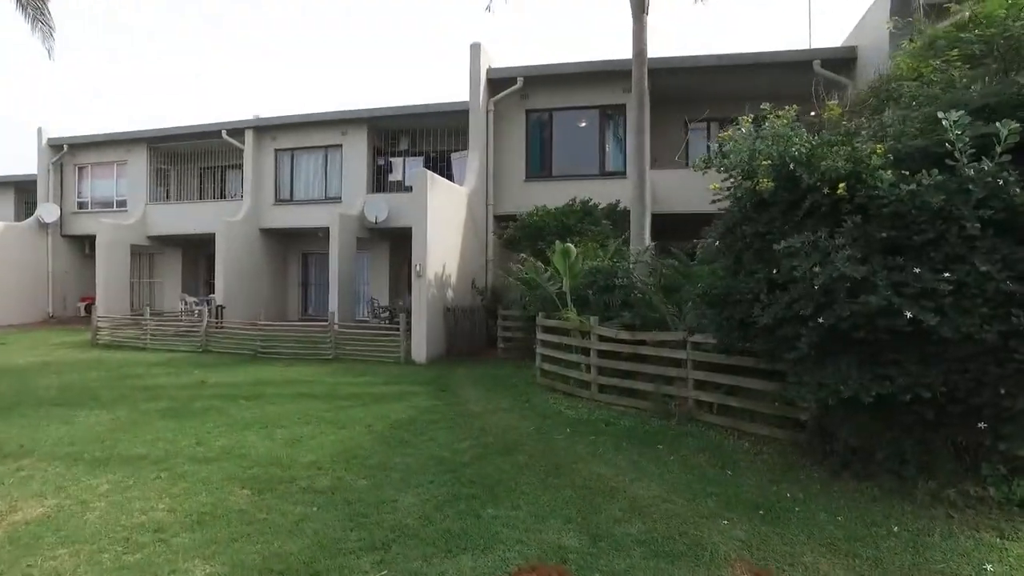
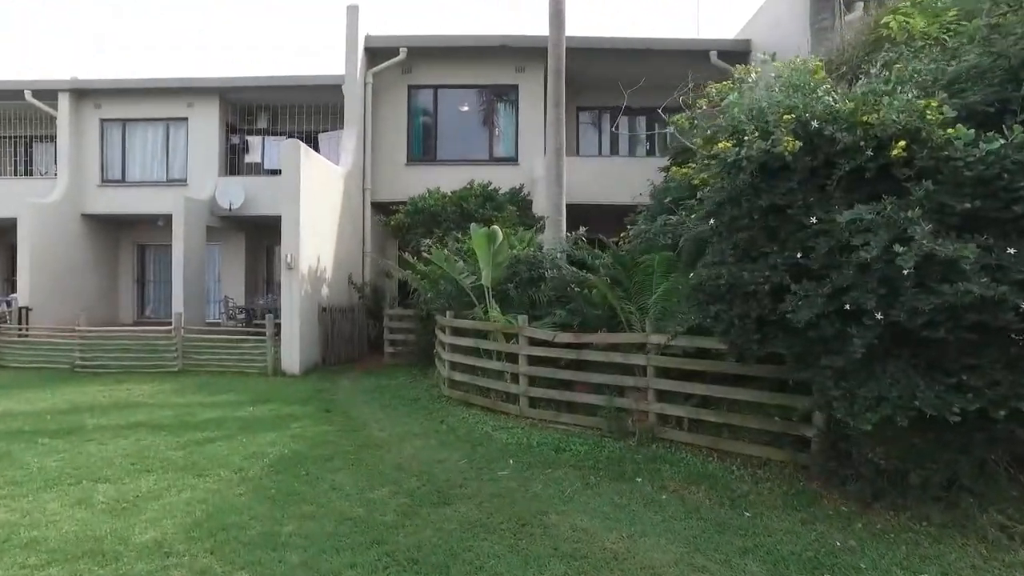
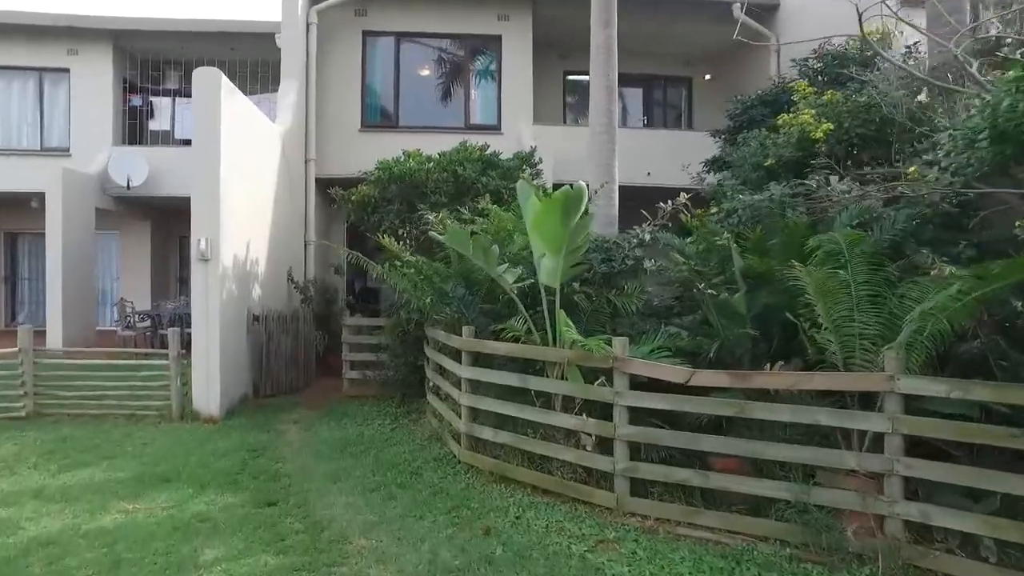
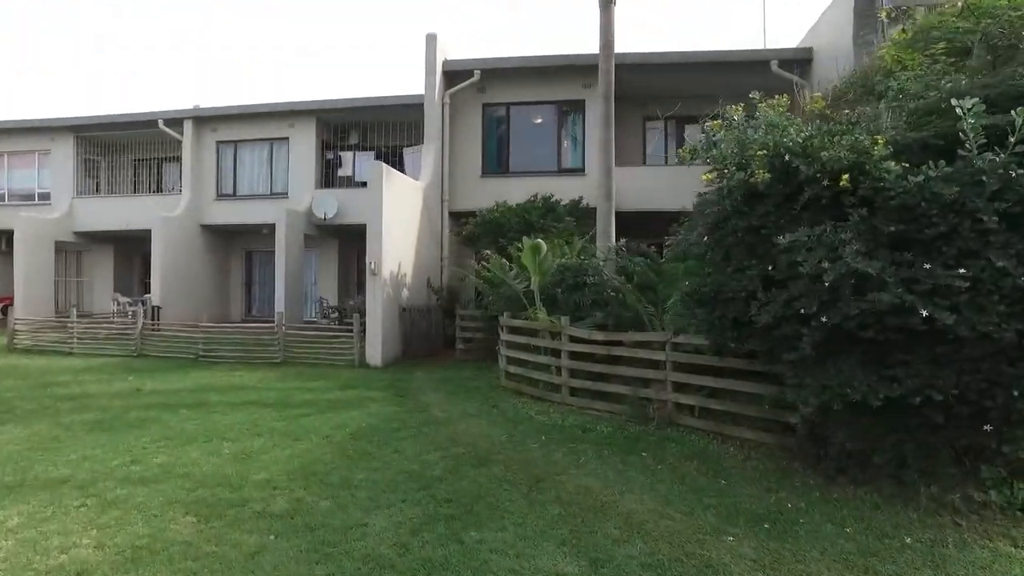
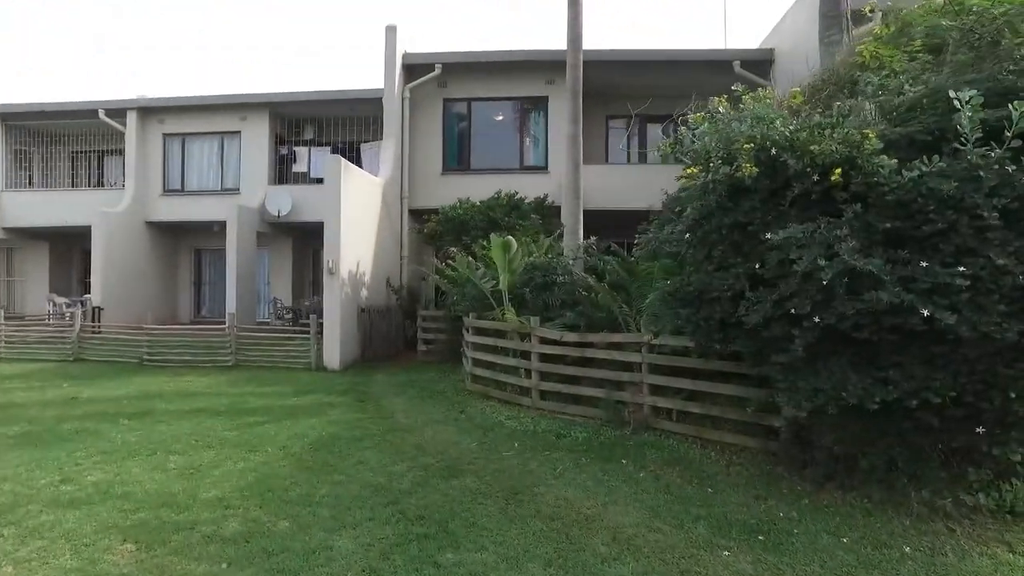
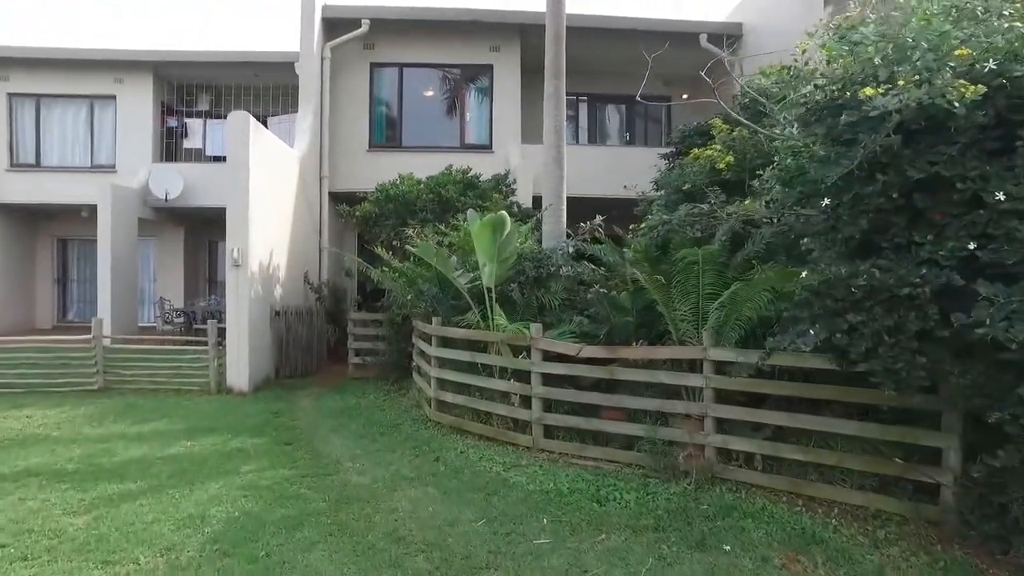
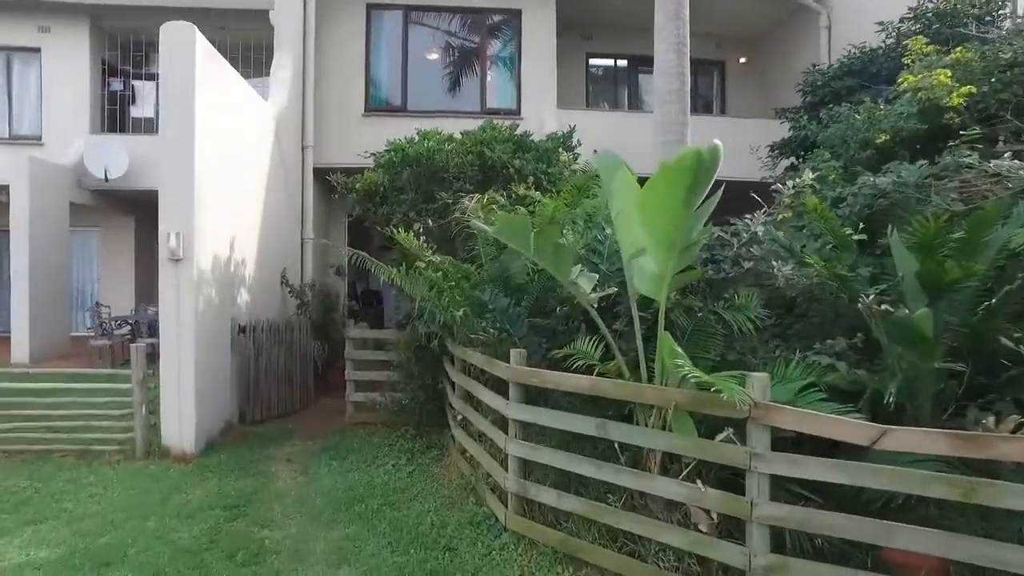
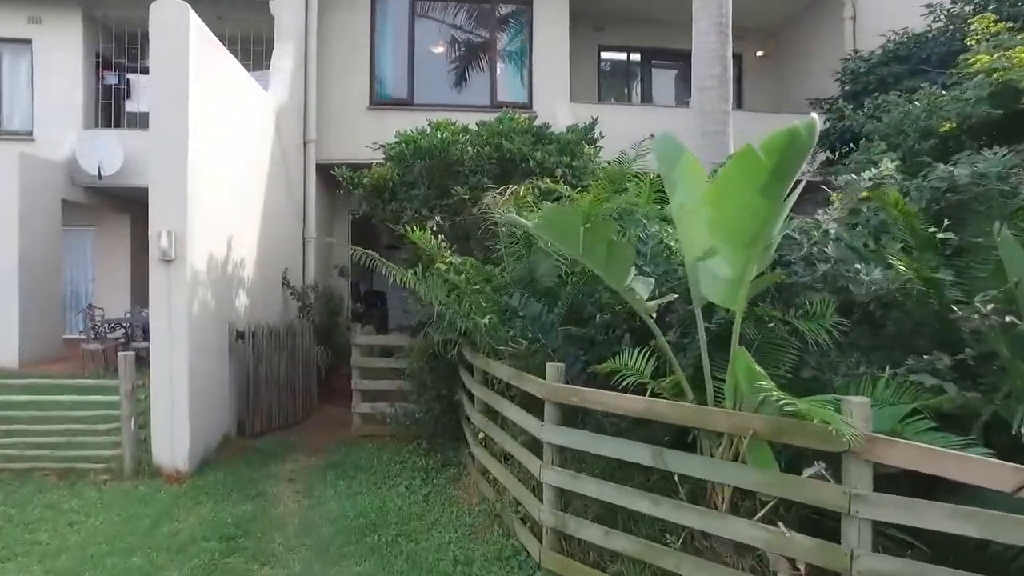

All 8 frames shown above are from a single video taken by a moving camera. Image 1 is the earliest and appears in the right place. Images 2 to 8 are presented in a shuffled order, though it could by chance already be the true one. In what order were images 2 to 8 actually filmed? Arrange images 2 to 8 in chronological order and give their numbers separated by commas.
4, 5, 2, 6, 3, 7, 8
